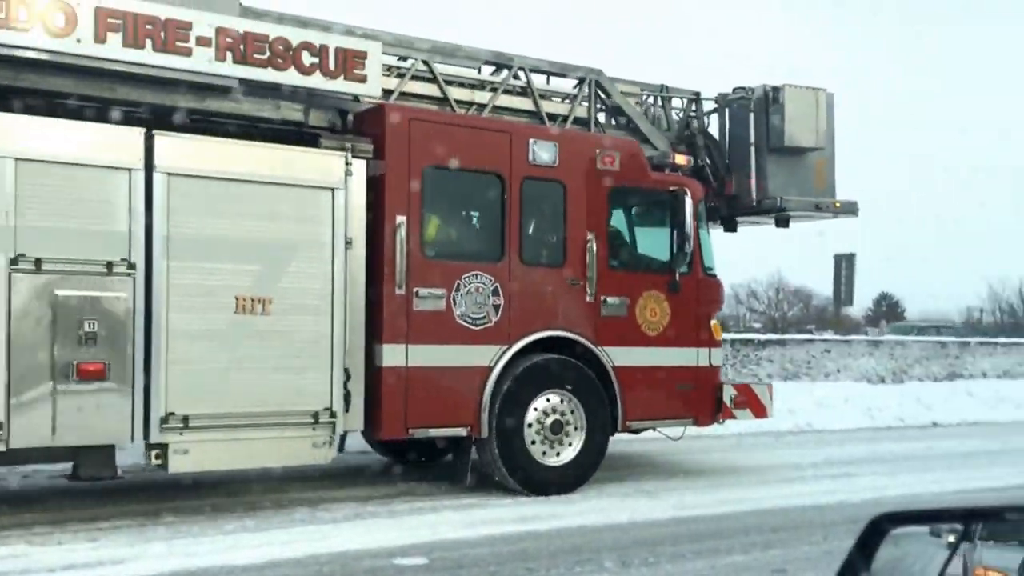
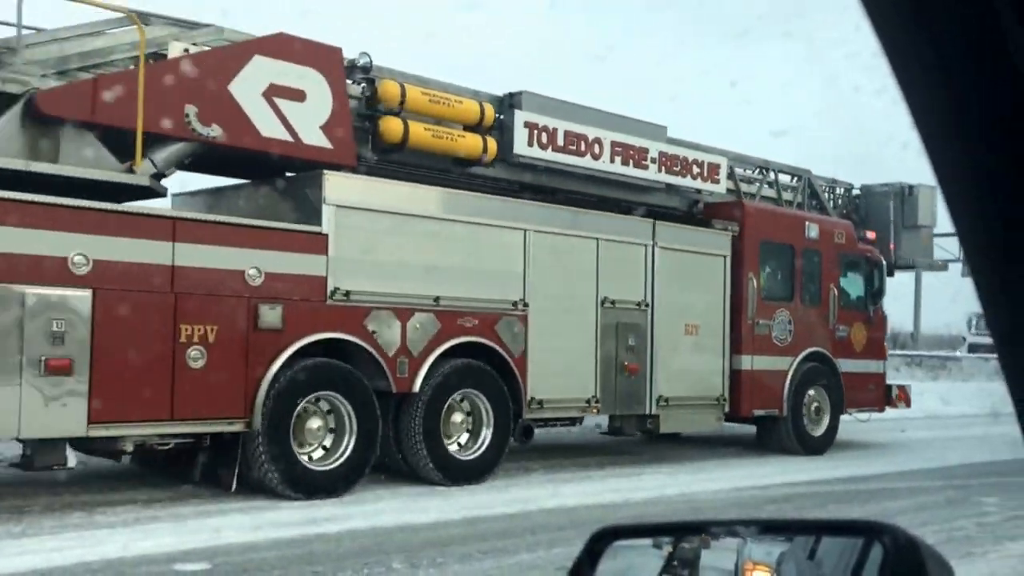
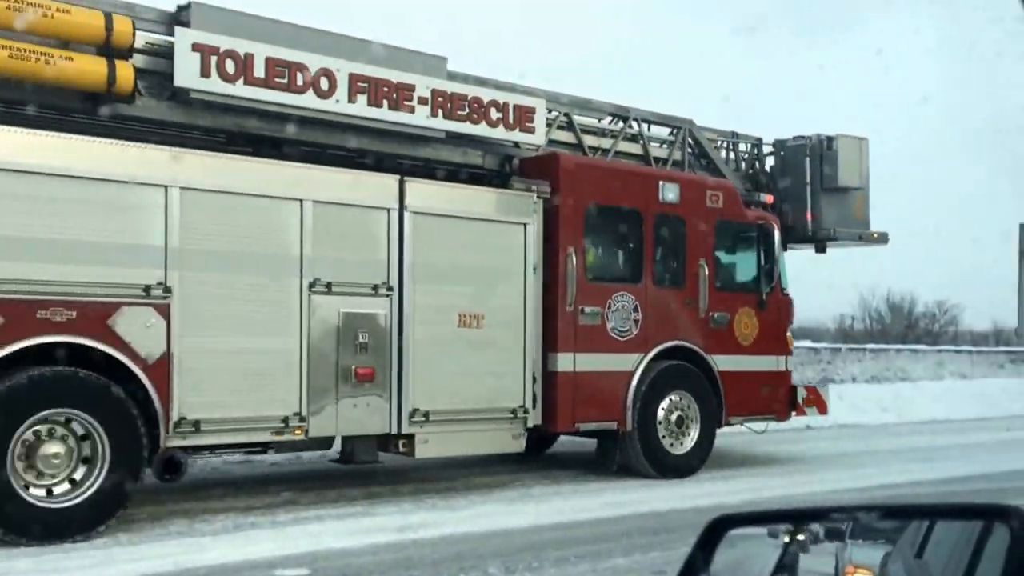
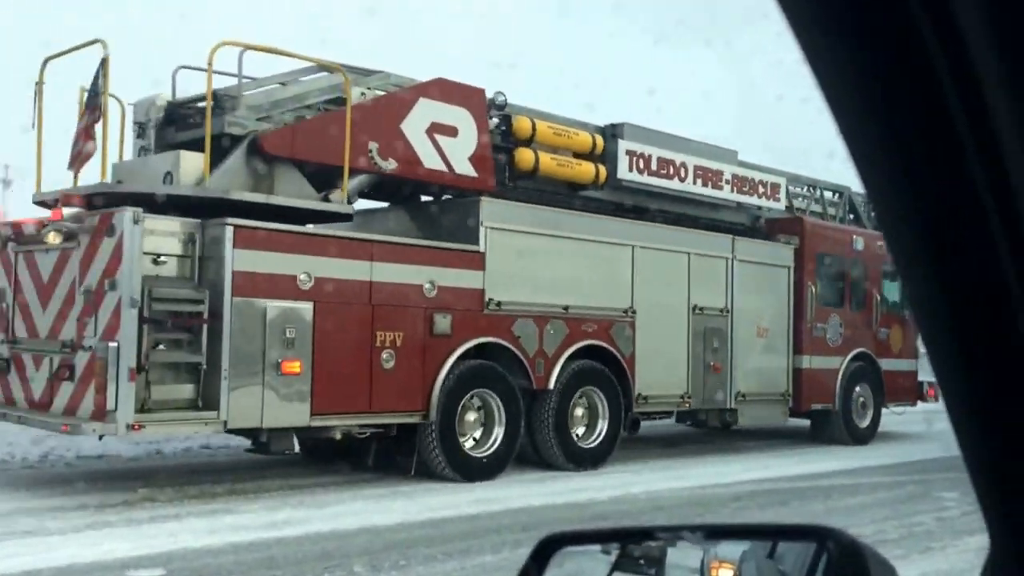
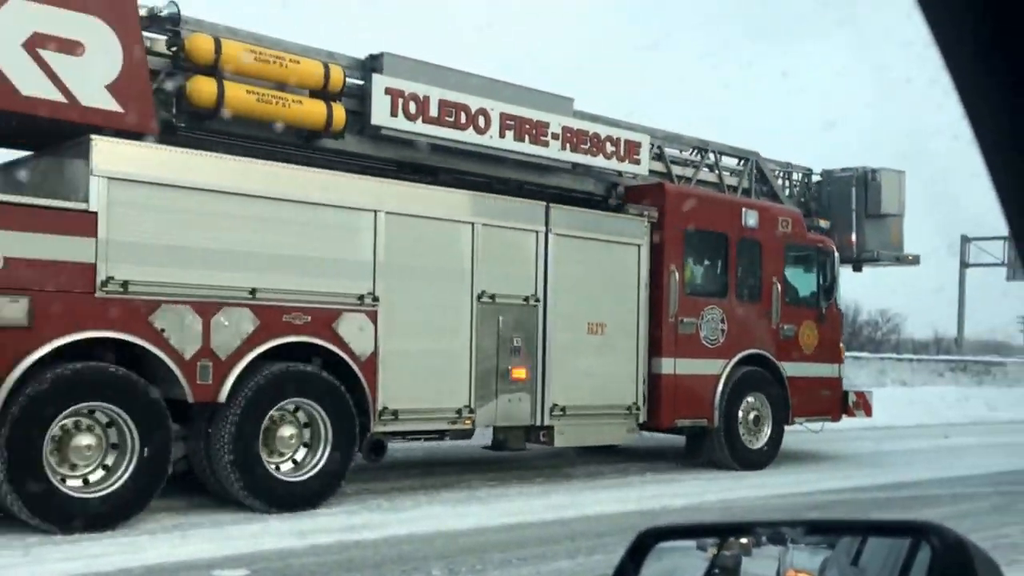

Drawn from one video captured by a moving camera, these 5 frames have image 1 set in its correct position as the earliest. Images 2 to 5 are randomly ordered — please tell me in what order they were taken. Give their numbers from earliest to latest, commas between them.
3, 5, 2, 4
